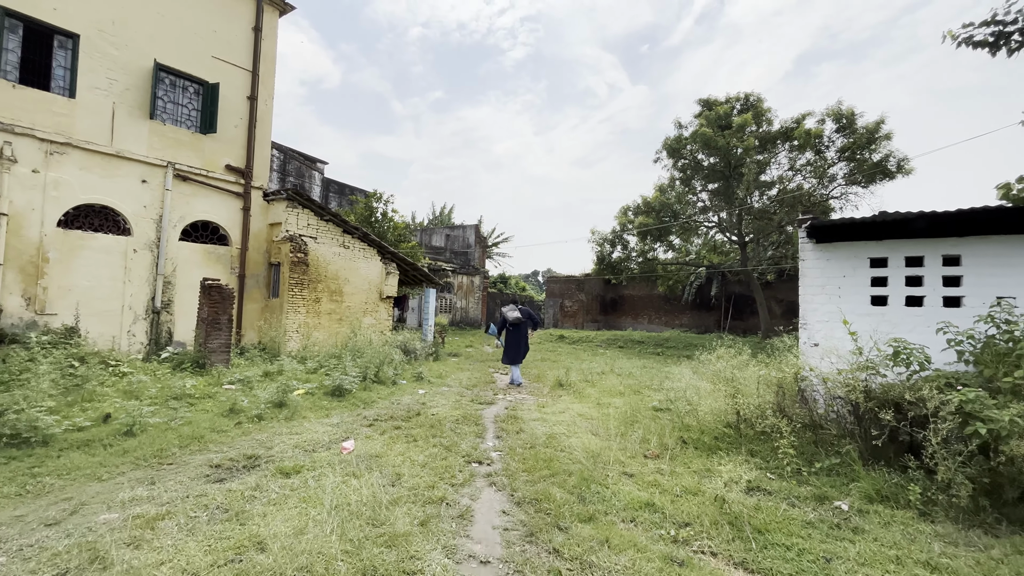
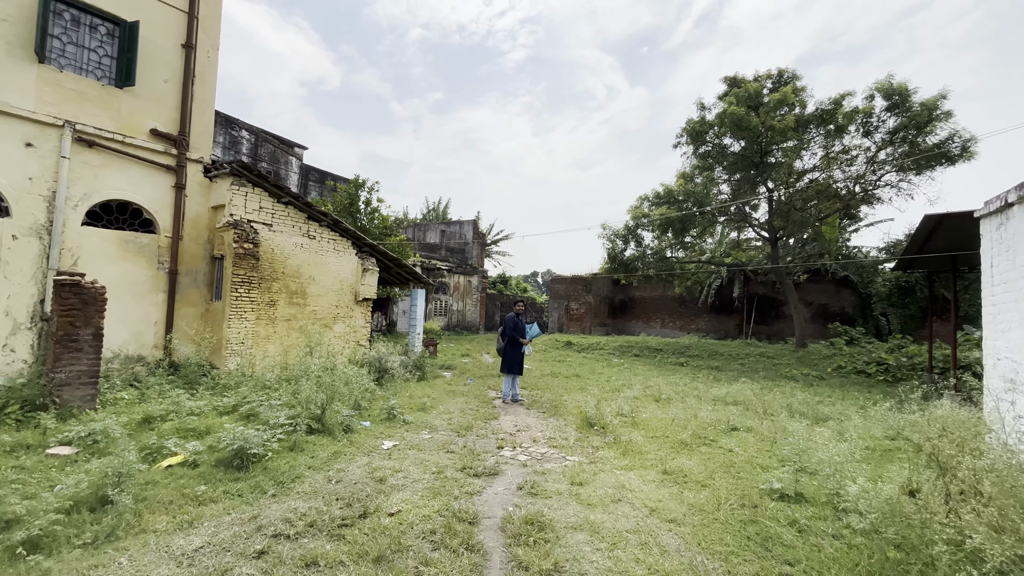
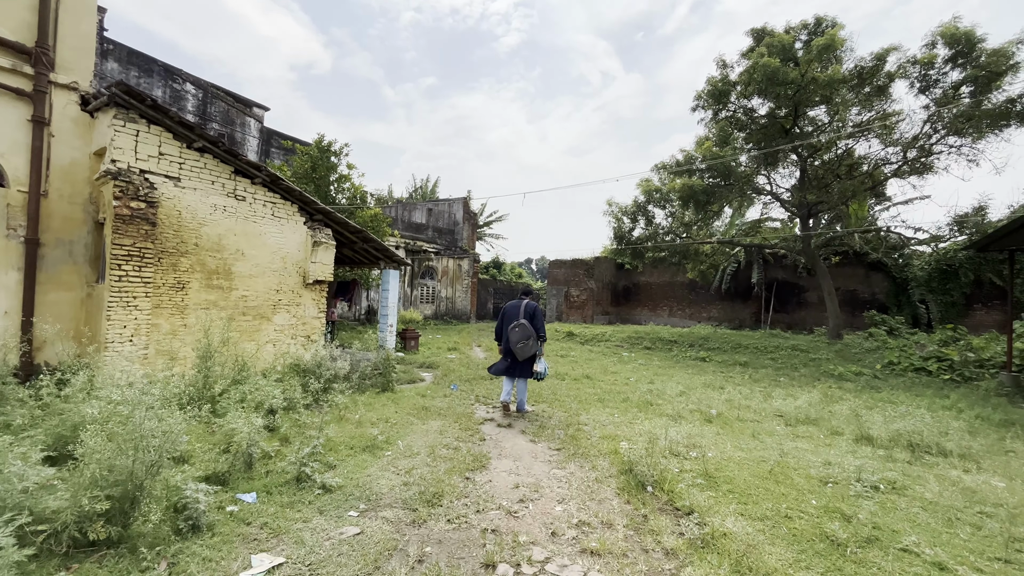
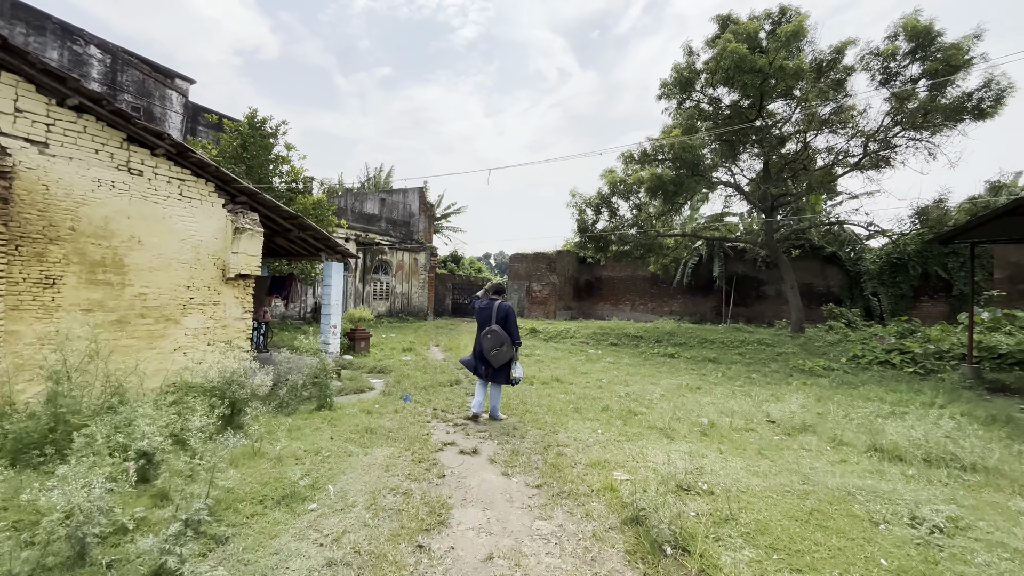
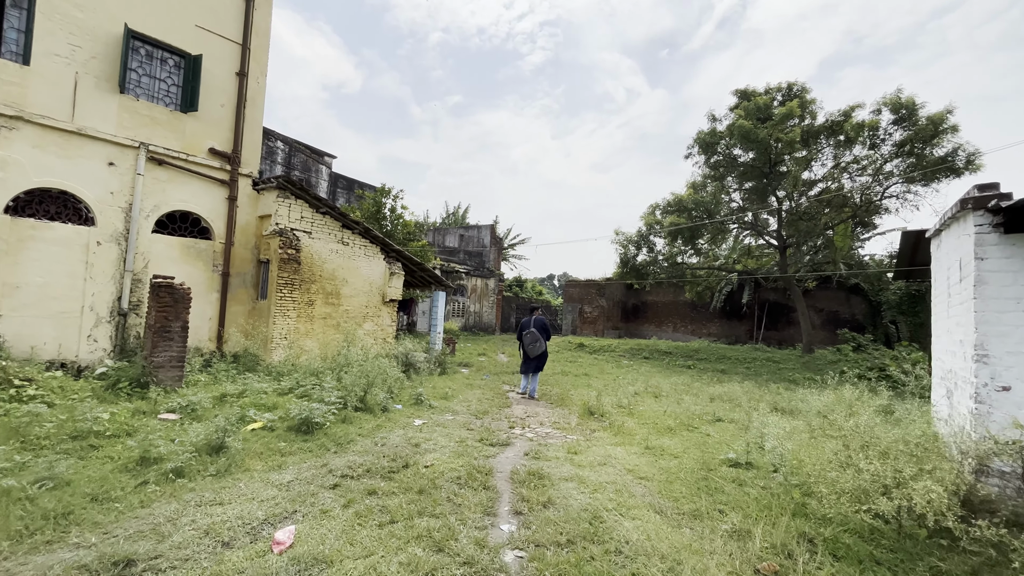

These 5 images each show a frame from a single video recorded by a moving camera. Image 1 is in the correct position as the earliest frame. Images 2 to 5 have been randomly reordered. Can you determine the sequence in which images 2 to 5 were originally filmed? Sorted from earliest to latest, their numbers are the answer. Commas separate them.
5, 2, 3, 4
